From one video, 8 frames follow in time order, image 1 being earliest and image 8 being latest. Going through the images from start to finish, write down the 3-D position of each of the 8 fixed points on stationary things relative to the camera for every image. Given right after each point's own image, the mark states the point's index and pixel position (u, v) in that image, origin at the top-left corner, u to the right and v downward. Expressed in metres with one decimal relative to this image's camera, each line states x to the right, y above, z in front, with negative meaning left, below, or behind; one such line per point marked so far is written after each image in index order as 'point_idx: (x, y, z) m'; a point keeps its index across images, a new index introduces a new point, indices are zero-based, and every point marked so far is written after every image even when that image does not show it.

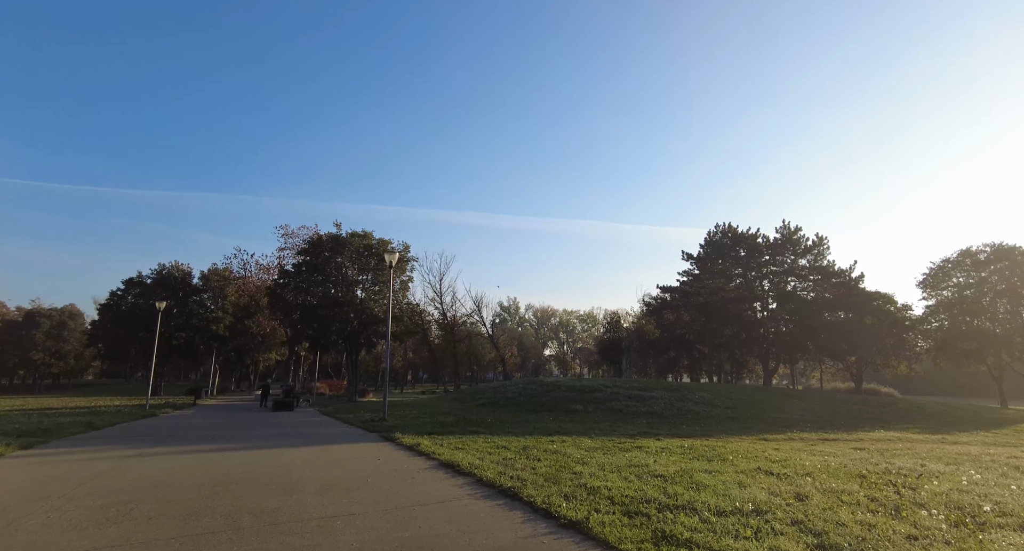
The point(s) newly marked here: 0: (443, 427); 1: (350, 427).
0: (-2.0, -4.5, +16.2) m
1: (-4.6, -4.4, +15.9) m
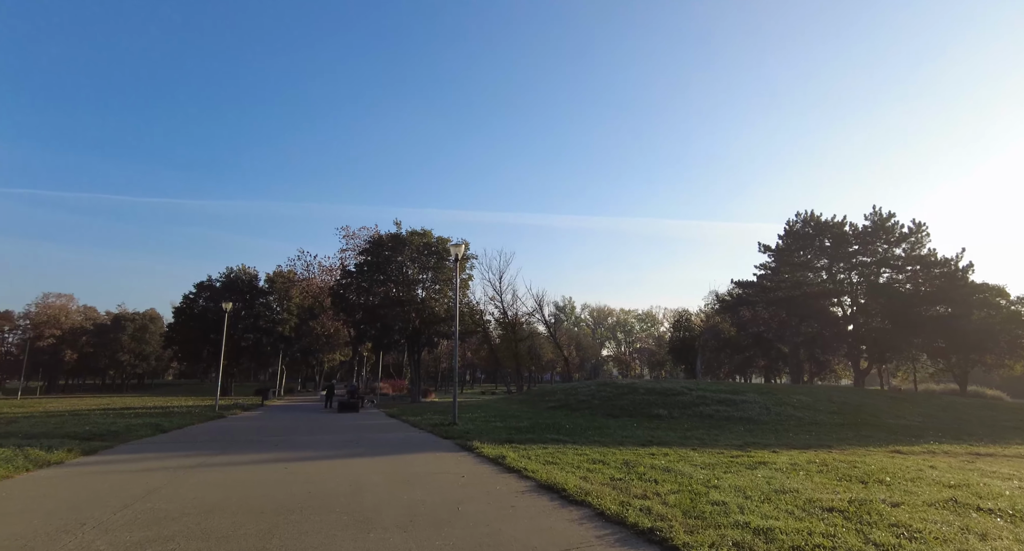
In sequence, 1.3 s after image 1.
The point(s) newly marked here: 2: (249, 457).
0: (+0.2, -4.3, +14.8) m
1: (-2.4, -4.2, +14.8) m
2: (-4.7, -3.2, +9.9) m
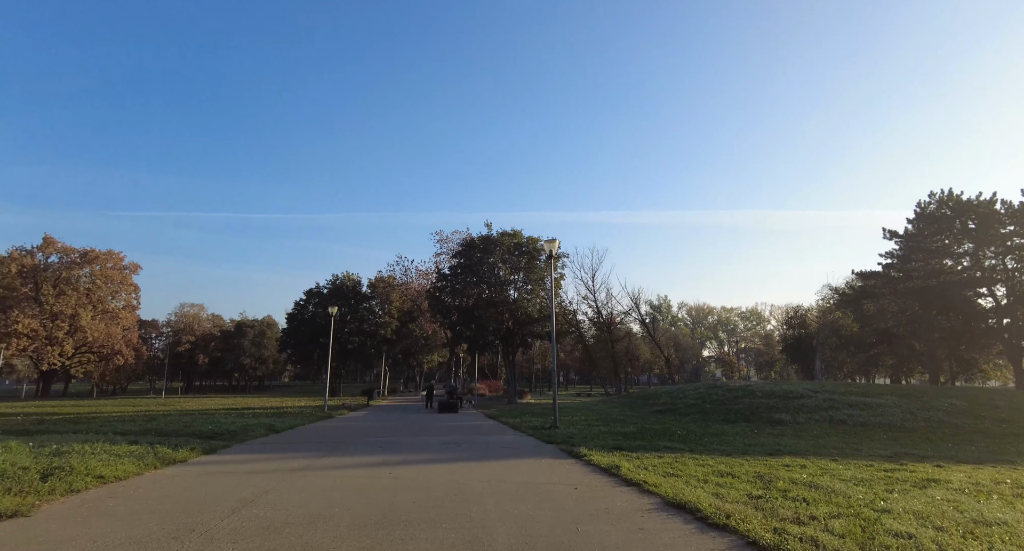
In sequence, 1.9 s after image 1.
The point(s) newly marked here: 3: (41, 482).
0: (+2.8, -4.1, +13.8) m
1: (+0.3, -4.1, +14.2) m
2: (-2.8, -3.3, +9.8) m
3: (-5.9, -2.6, +7.0) m
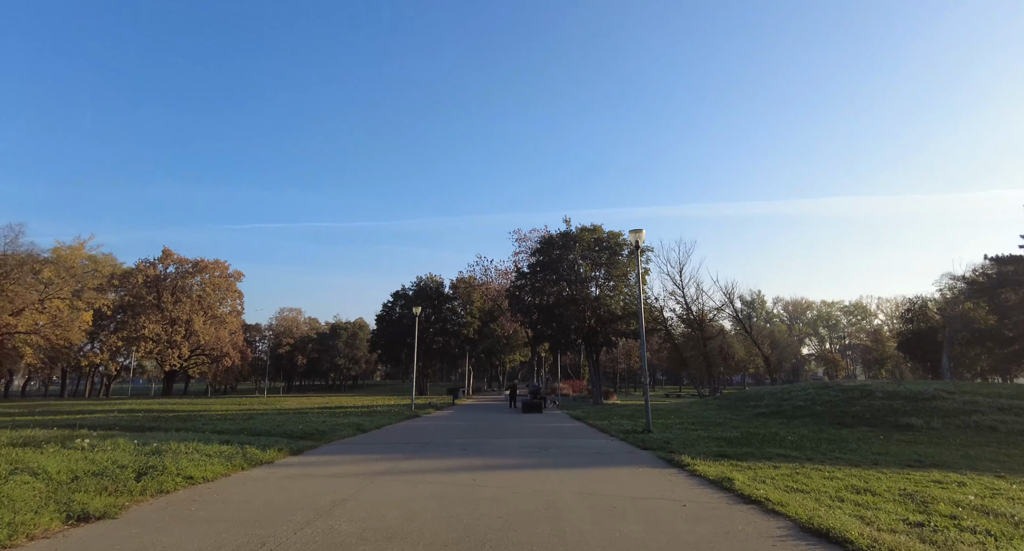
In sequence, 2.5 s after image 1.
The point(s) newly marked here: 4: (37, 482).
0: (+4.9, -3.9, +12.5) m
1: (+2.4, -3.9, +13.2) m
2: (-1.2, -3.2, +9.3) m
3: (-4.7, -2.6, +7.0) m
4: (-5.5, -2.4, +6.5) m
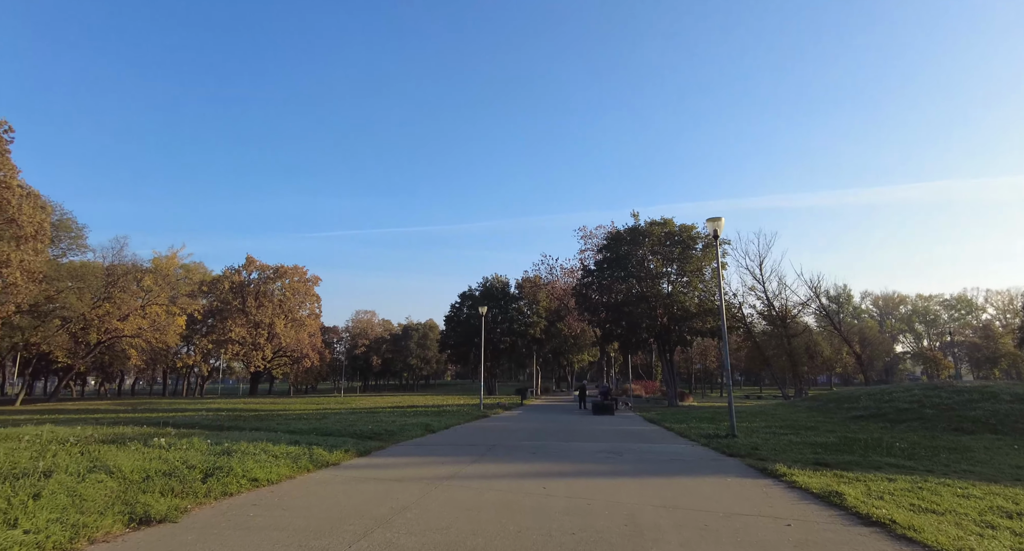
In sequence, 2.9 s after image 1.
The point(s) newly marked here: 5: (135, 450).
0: (+6.4, -3.6, +11.2) m
1: (+4.0, -3.7, +12.3) m
2: (-0.1, -3.1, +8.8) m
3: (-3.9, -2.6, +6.9) m
4: (-4.7, -2.4, +6.5) m
5: (-5.9, -2.8, +8.8) m
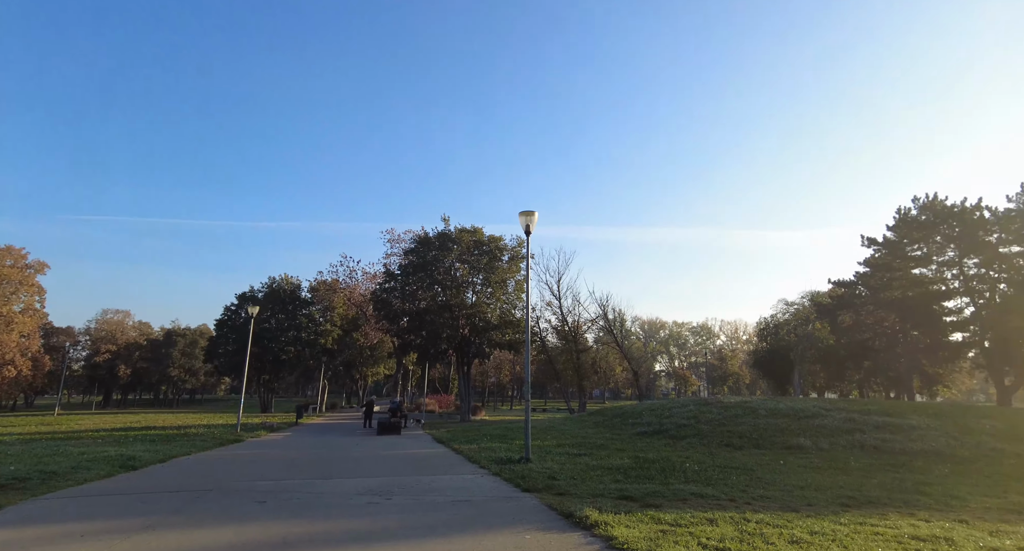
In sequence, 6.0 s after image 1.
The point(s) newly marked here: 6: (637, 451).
0: (+2.1, -3.7, +9.9) m
1: (-0.5, -3.6, +10.1) m
2: (-3.1, -2.6, +5.4) m
3: (-6.0, -1.8, +2.4) m
4: (-6.6, -1.6, +1.7) m
5: (-8.6, -1.9, +3.4) m
6: (+3.2, -4.5, +14.1) m
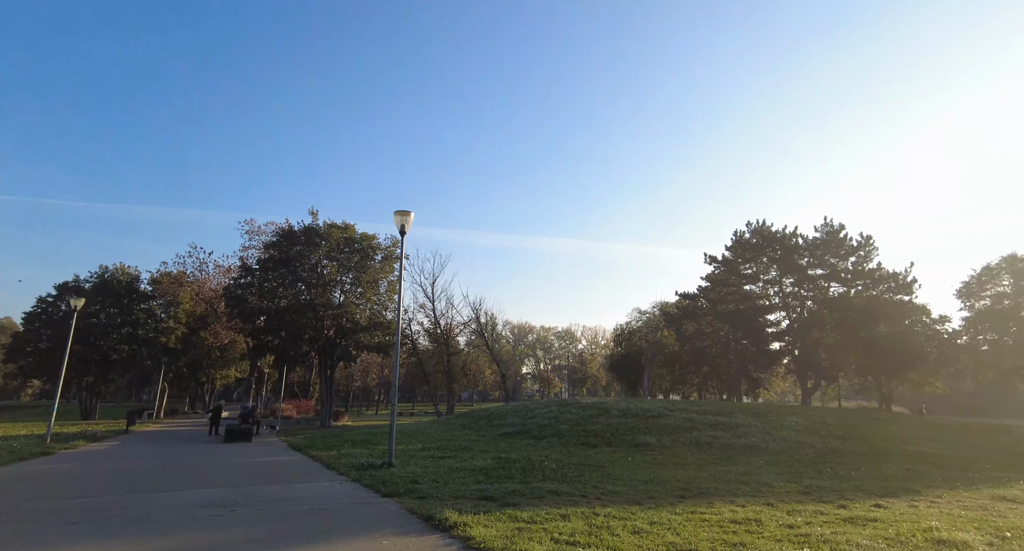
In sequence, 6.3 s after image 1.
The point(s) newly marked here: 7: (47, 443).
0: (-0.4, -3.8, +10.1) m
1: (-3.0, -3.6, +9.7) m
2: (-4.4, -2.5, +4.6) m
3: (-6.5, -1.6, +1.0) m
4: (-7.0, -1.3, +0.3) m
5: (-9.2, -1.5, +1.5) m
6: (-0.3, -4.6, +14.5) m
7: (-16.8, -6.0, +20.0) m
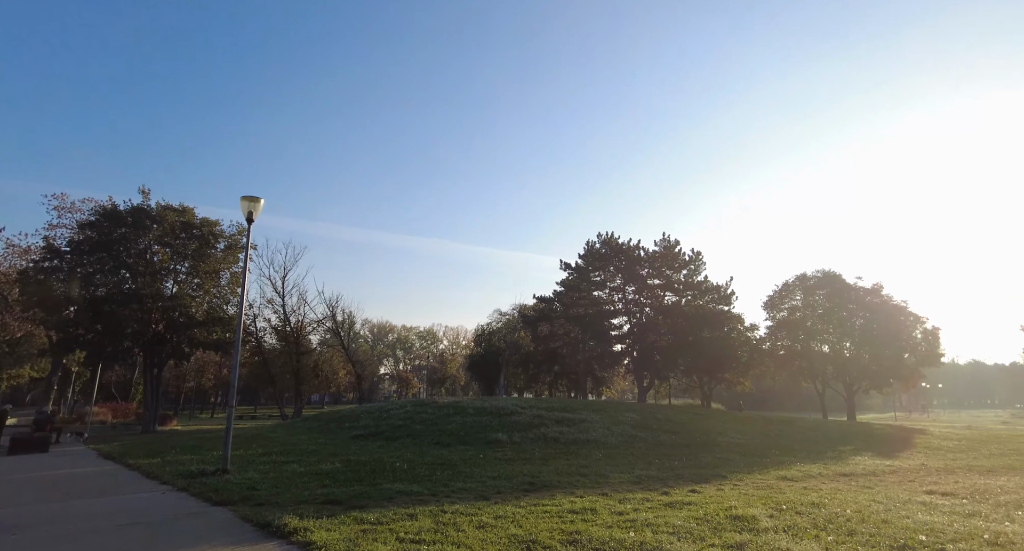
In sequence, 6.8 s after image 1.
0: (-3.1, -3.7, +9.8) m
1: (-5.5, -3.5, +8.8) m
2: (-5.6, -2.3, +3.5) m
3: (-6.7, -1.3, -0.5) m
4: (-7.0, -1.0, -1.3) m
5: (-9.5, -1.1, -0.7) m
6: (-4.1, -4.5, +14.1) m
7: (-21.5, -5.1, +15.4) m
